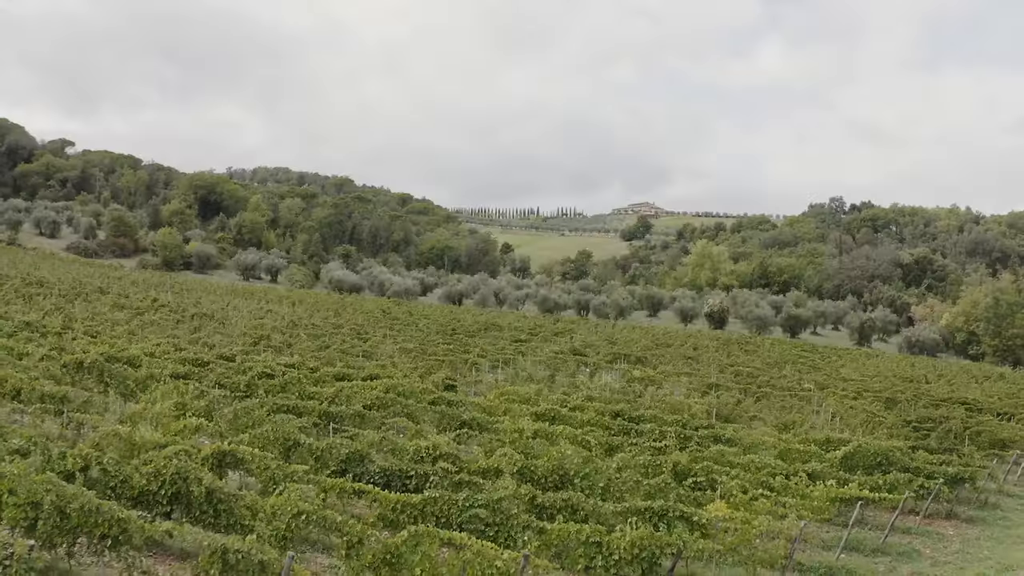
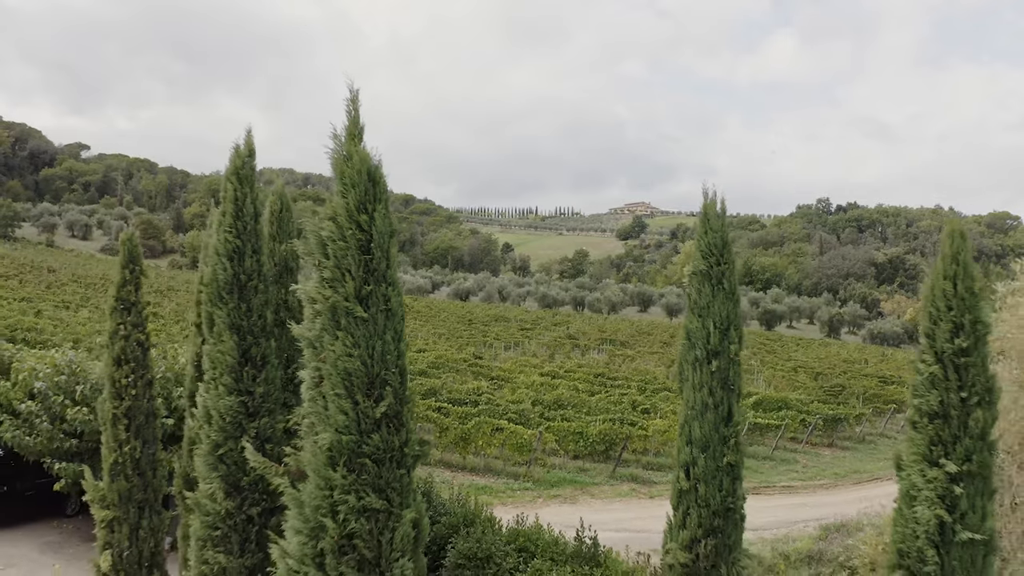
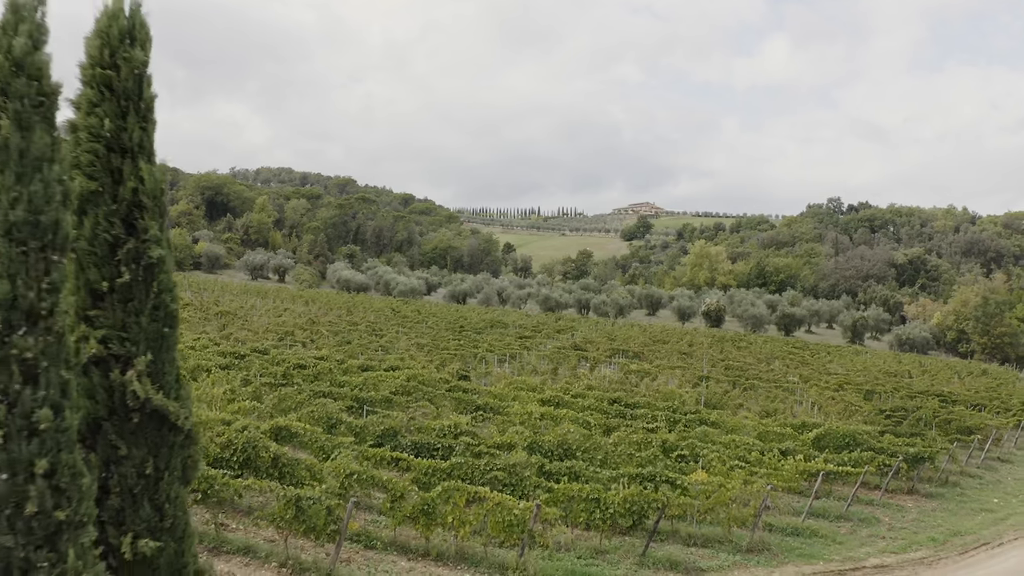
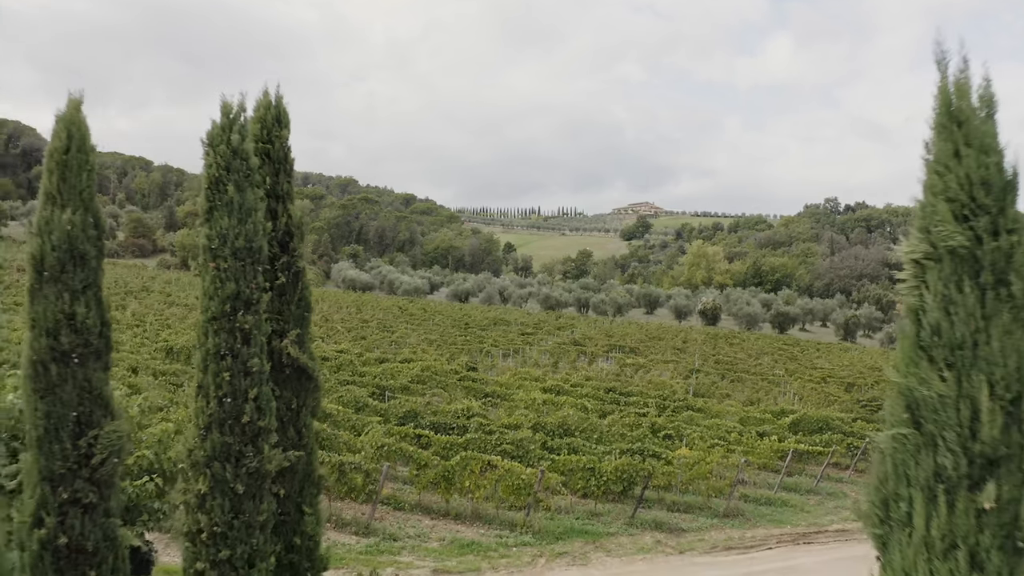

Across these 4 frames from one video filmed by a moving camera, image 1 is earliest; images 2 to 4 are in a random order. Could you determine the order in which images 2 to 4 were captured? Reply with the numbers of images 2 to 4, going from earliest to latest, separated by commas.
3, 4, 2
